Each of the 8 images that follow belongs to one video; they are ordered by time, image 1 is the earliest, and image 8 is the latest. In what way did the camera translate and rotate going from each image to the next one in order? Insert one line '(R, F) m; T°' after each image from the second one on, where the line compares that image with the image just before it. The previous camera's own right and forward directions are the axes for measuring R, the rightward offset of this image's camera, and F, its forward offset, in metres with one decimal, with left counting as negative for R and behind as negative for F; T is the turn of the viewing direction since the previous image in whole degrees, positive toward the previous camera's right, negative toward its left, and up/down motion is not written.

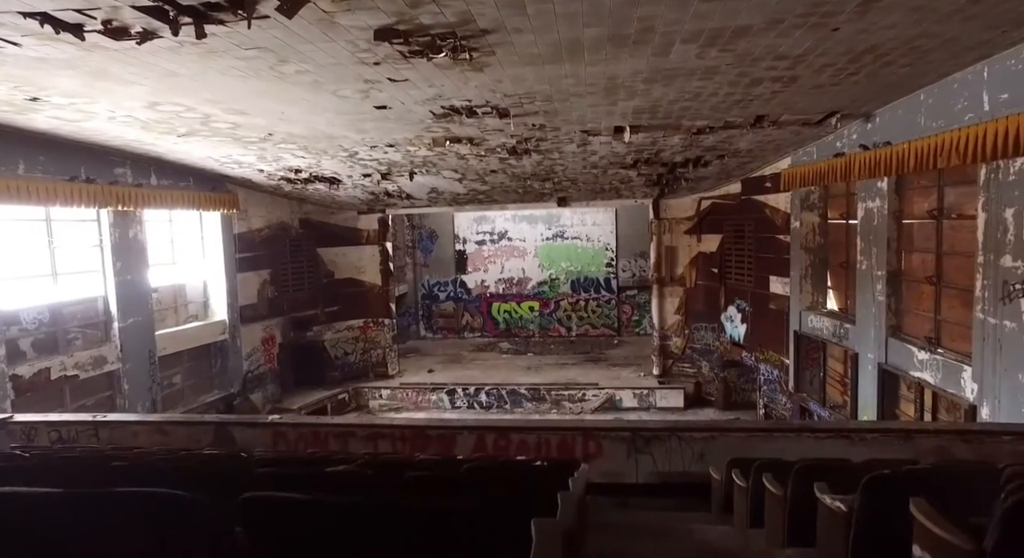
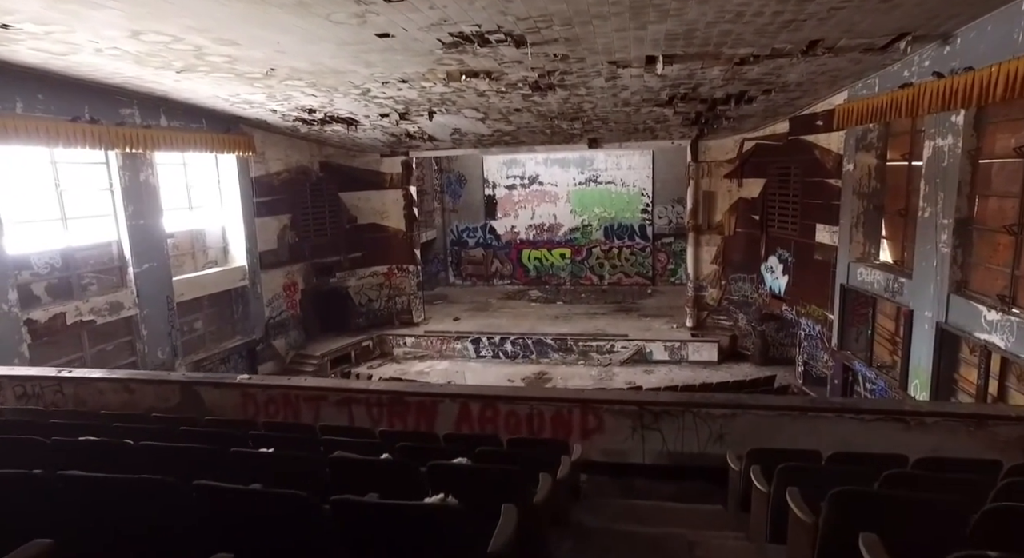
(+0.2, +0.4) m; -4°
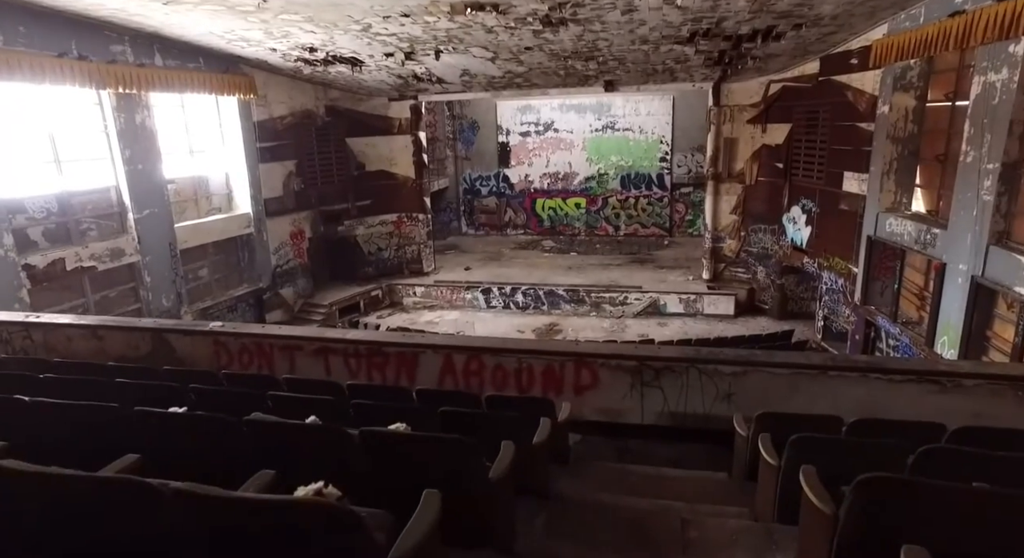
(+0.1, +0.2) m; -2°
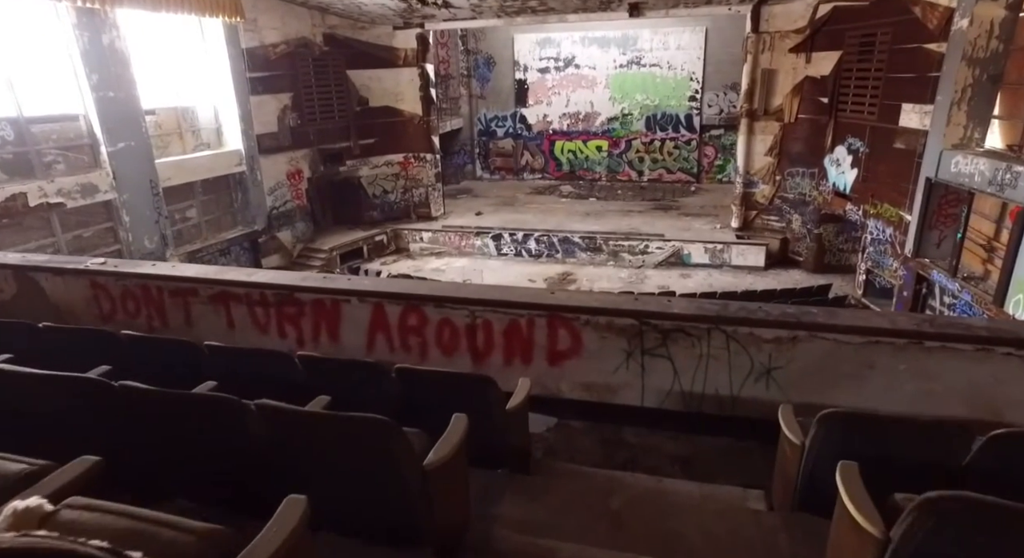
(+0.2, +0.6) m; -2°
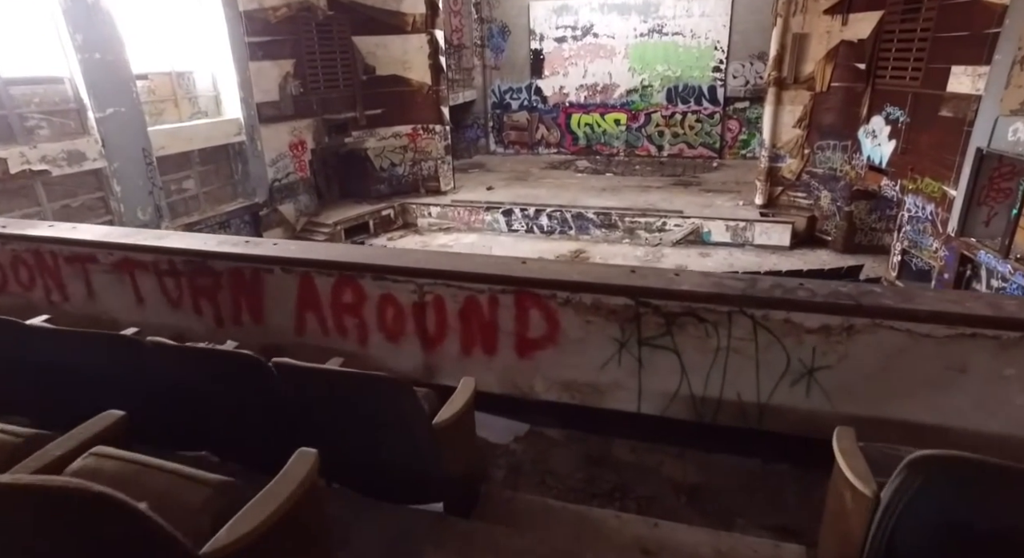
(+0.1, +0.4) m; -2°
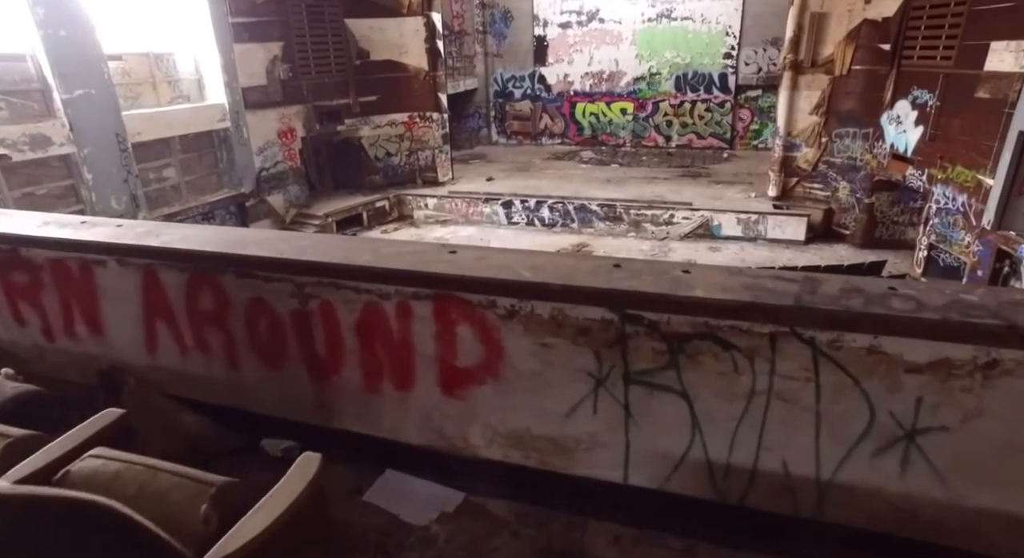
(+0.1, +0.4) m; -1°
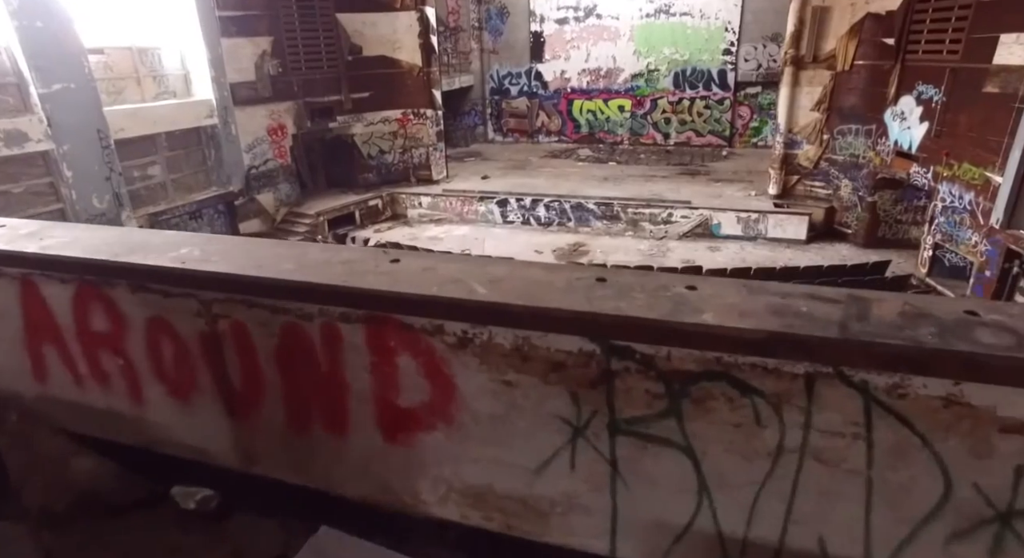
(0.0, +0.2) m; 0°
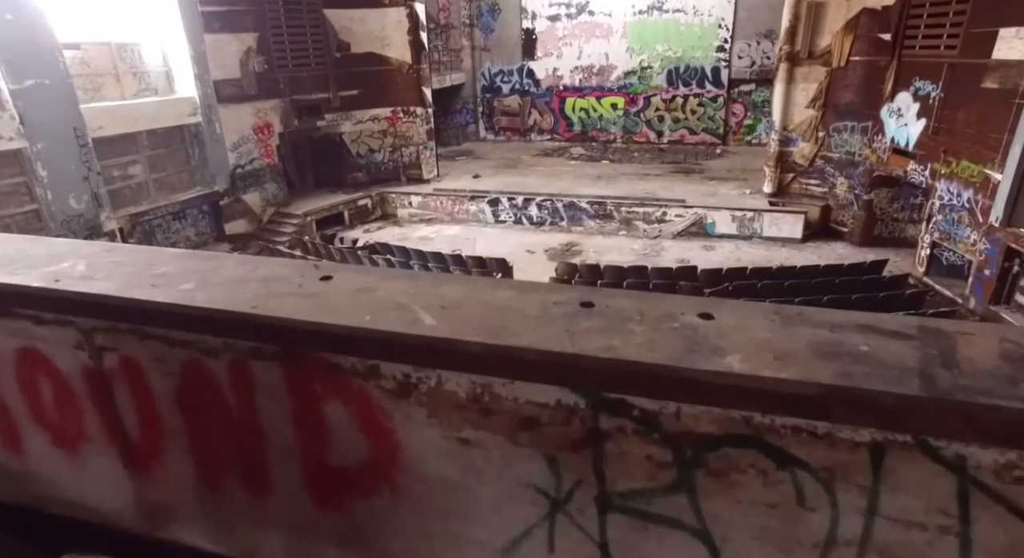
(0.0, +0.1) m; +1°
